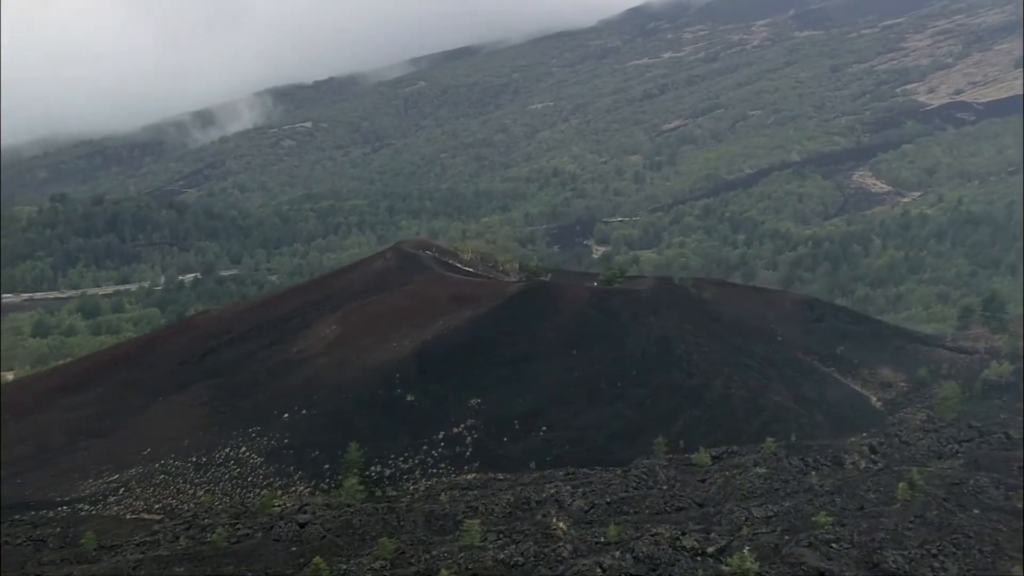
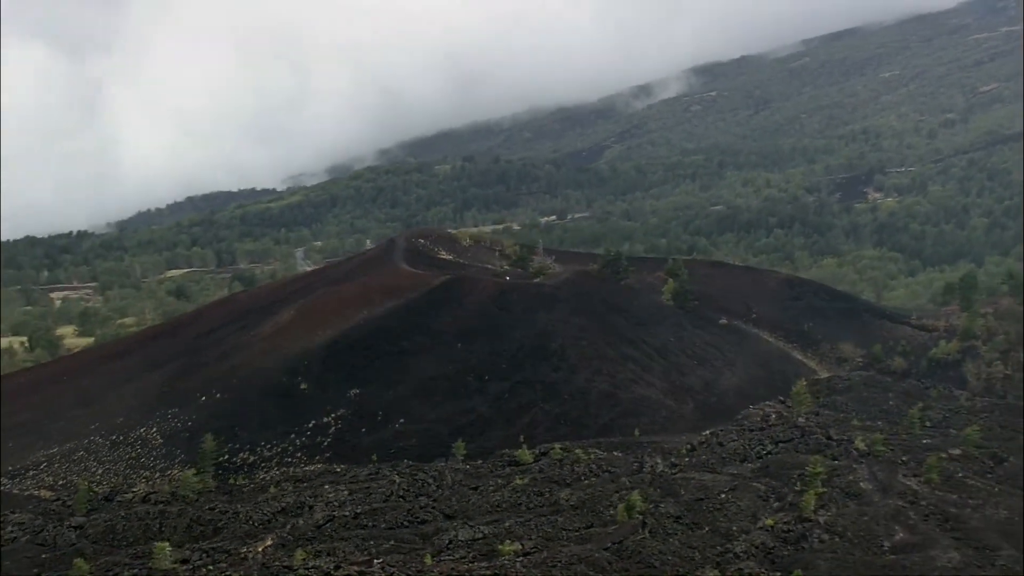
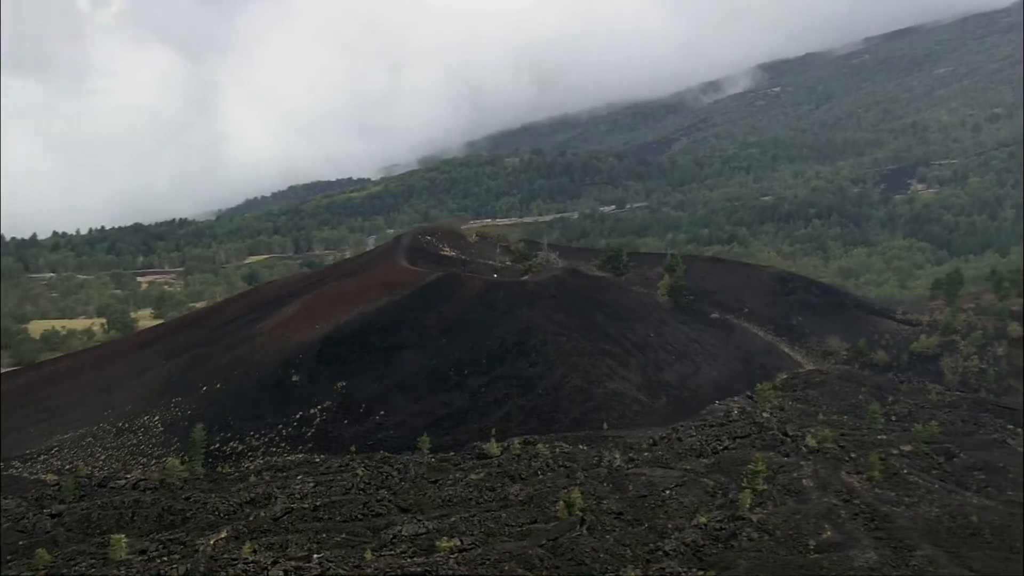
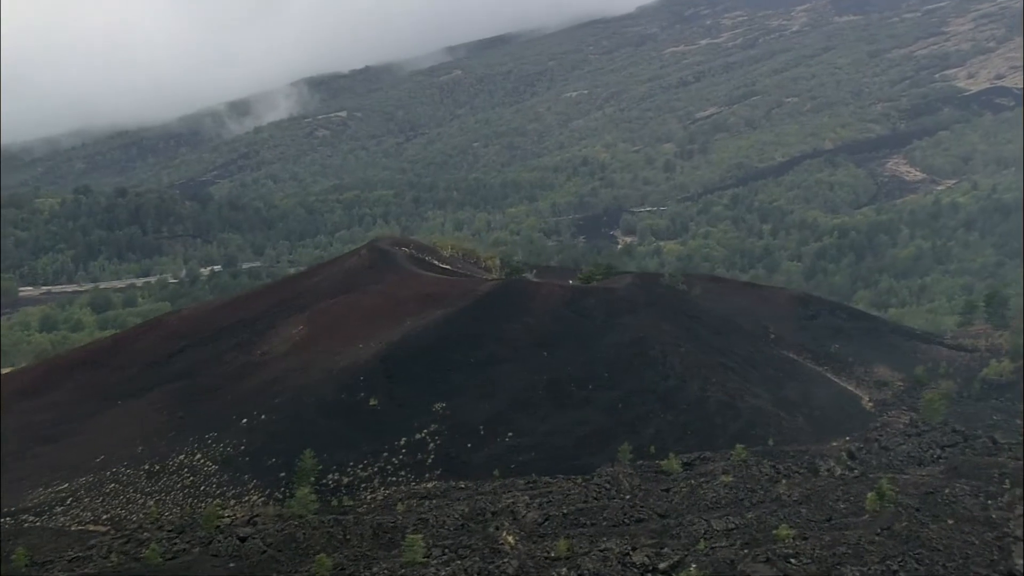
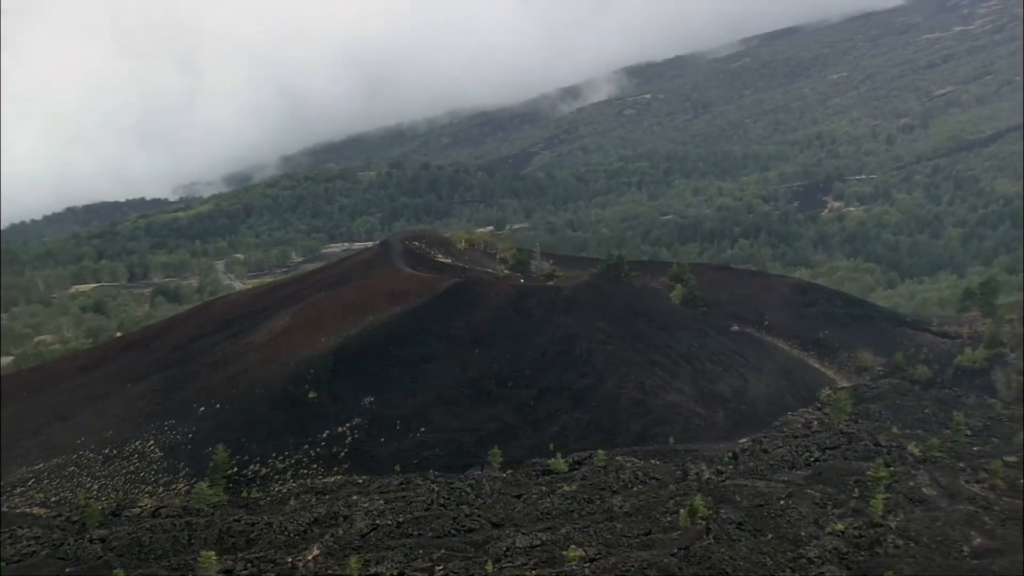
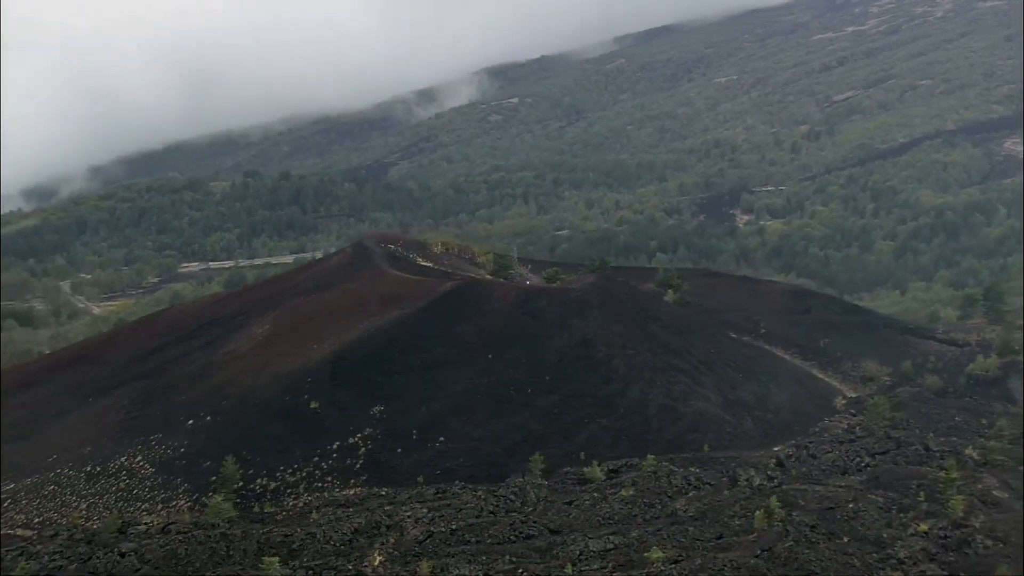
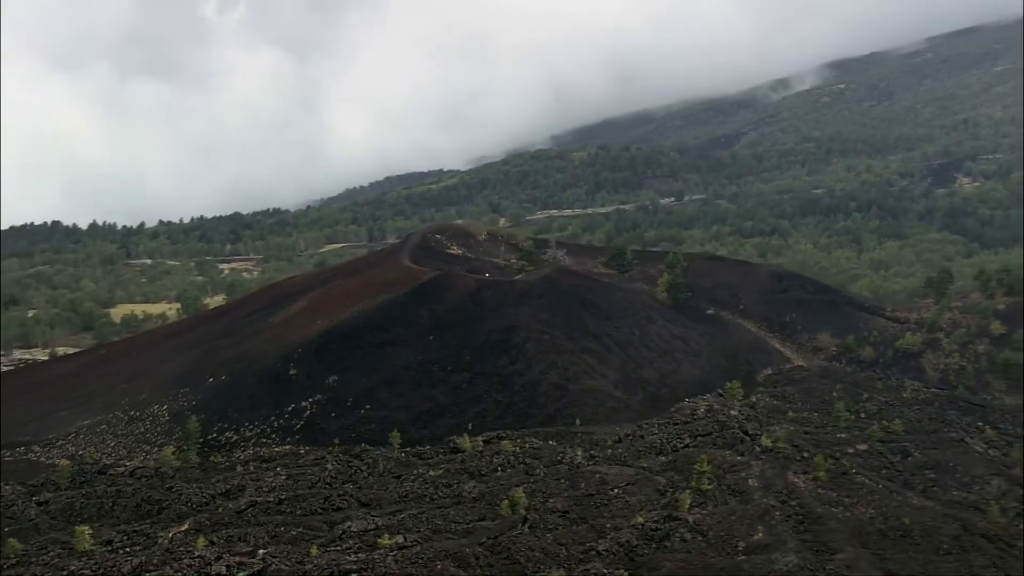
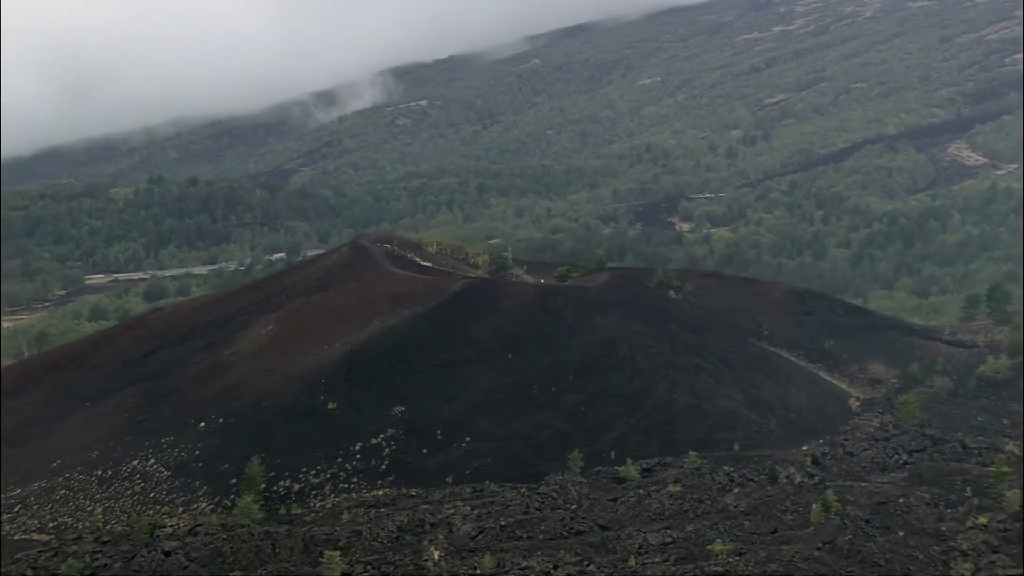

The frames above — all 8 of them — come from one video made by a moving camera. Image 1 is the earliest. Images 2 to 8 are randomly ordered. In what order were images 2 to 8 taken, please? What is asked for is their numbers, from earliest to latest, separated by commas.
4, 8, 6, 5, 2, 3, 7
